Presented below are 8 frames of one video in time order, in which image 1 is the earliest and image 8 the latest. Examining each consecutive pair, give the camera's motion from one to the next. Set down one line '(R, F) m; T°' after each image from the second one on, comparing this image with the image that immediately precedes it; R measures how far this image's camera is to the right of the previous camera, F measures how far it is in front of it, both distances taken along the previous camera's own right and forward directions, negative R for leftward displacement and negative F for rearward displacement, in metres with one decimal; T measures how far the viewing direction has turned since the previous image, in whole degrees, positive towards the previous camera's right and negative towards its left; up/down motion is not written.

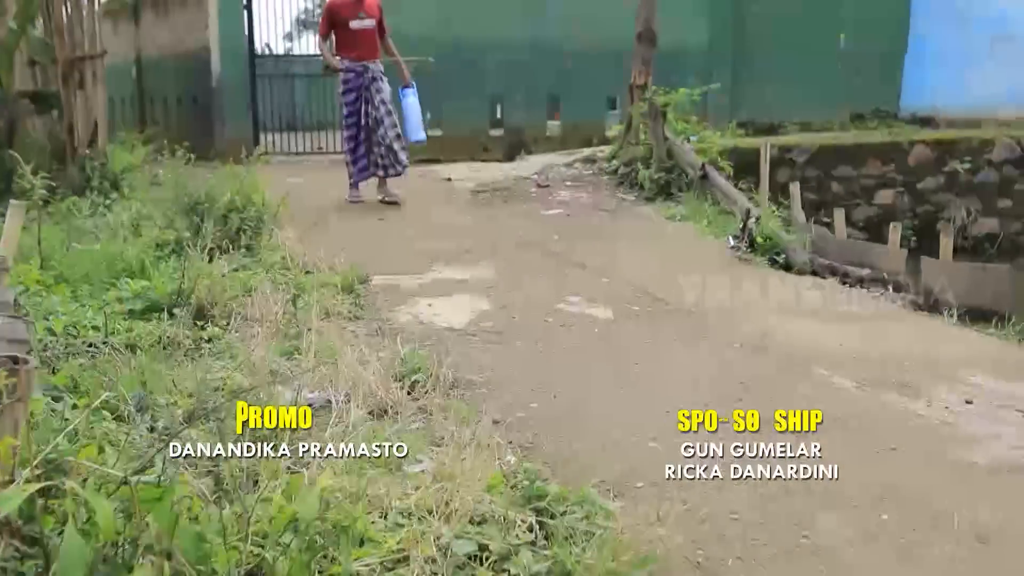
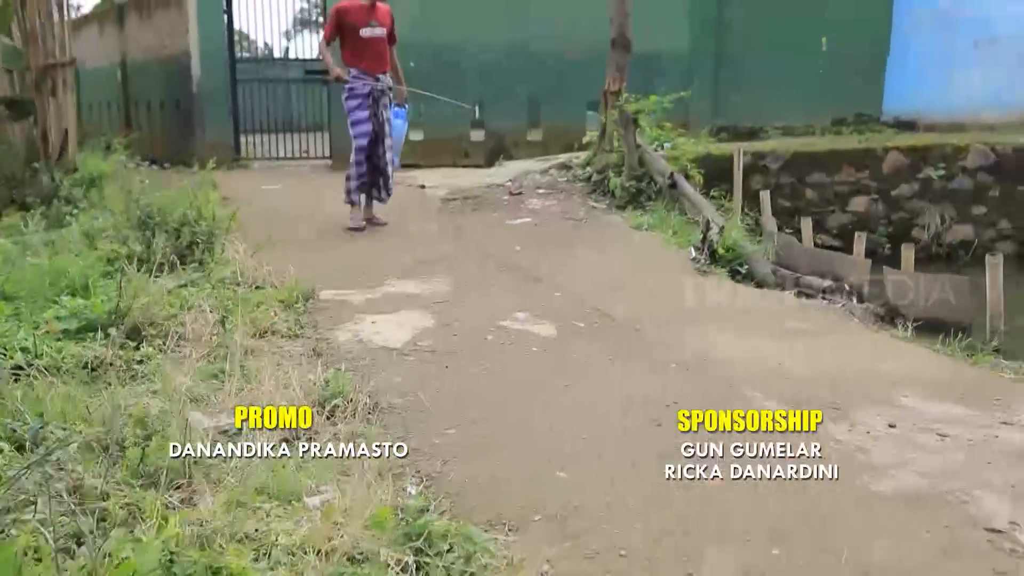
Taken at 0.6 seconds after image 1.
(+0.2, 0.0) m; 0°
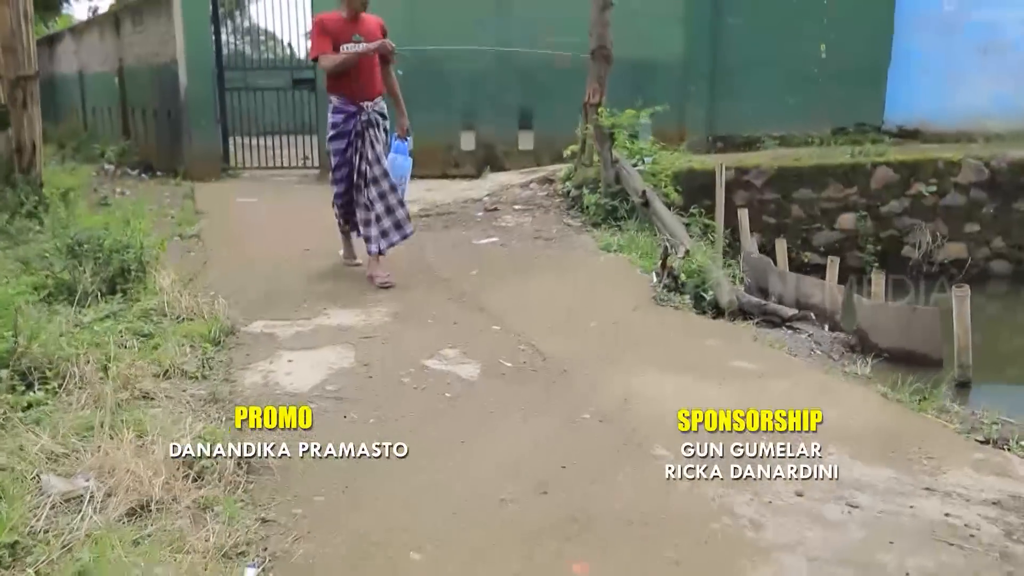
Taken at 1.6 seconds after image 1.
(+0.4, +0.2) m; -2°
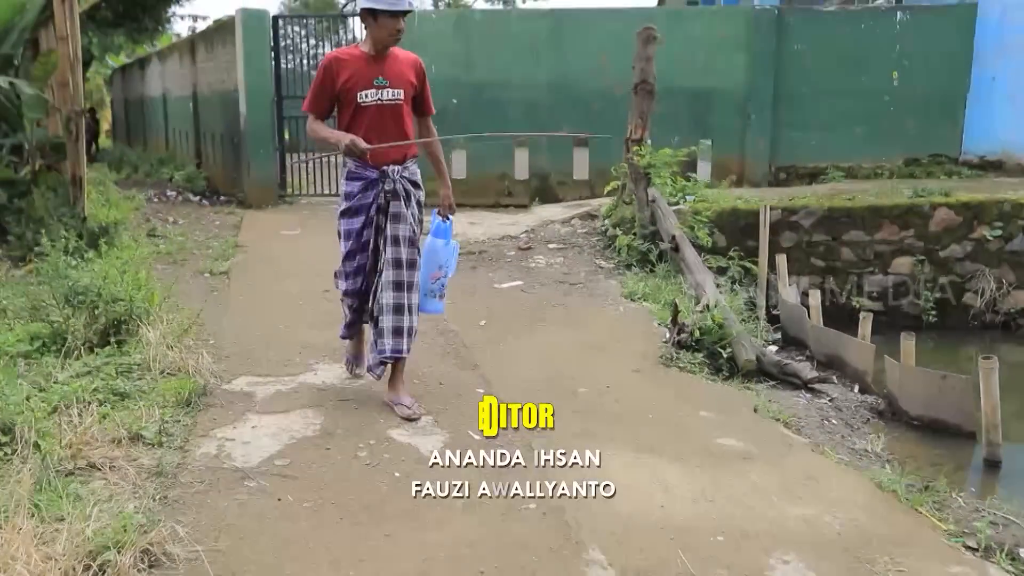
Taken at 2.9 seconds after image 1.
(+0.4, +0.2) m; -6°
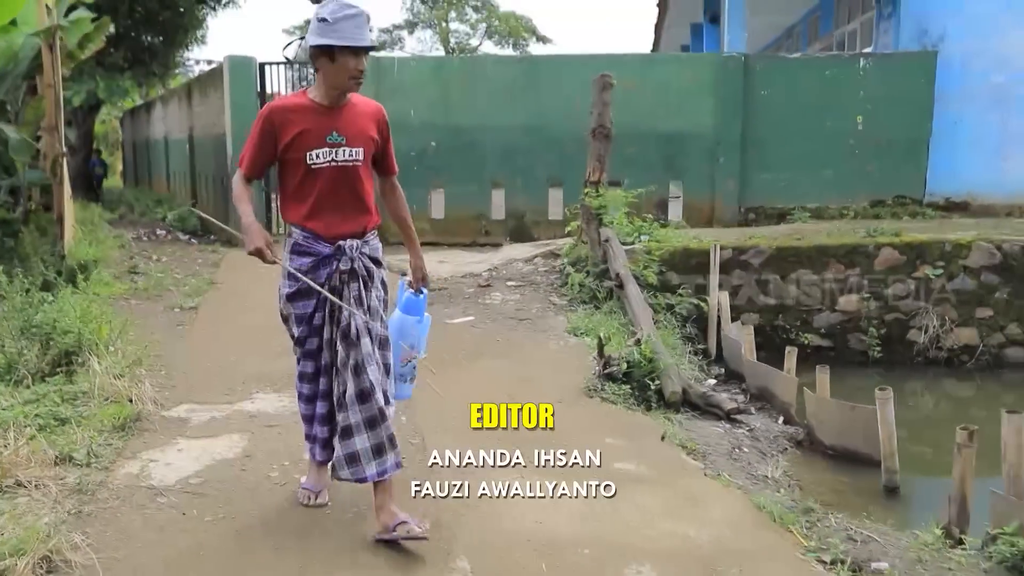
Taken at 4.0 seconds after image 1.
(+0.4, -0.2) m; -1°
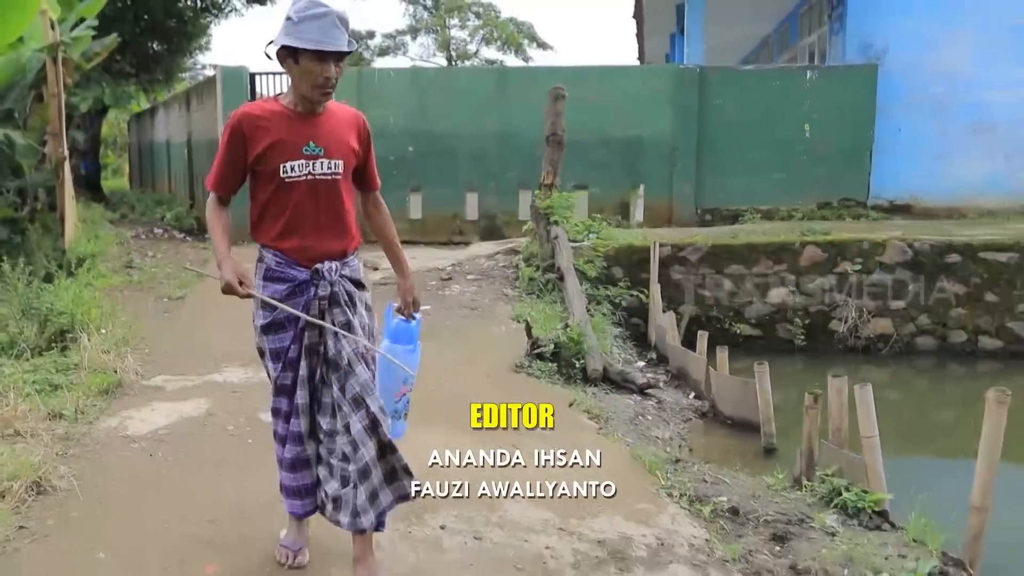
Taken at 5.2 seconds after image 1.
(+0.4, -0.7) m; -1°
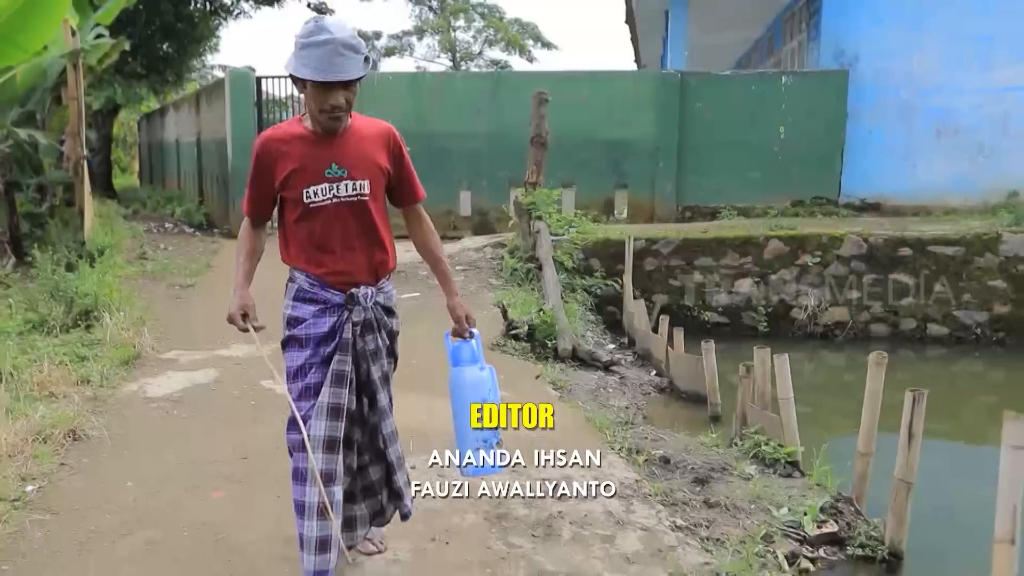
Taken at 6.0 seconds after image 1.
(+0.2, -0.6) m; 0°
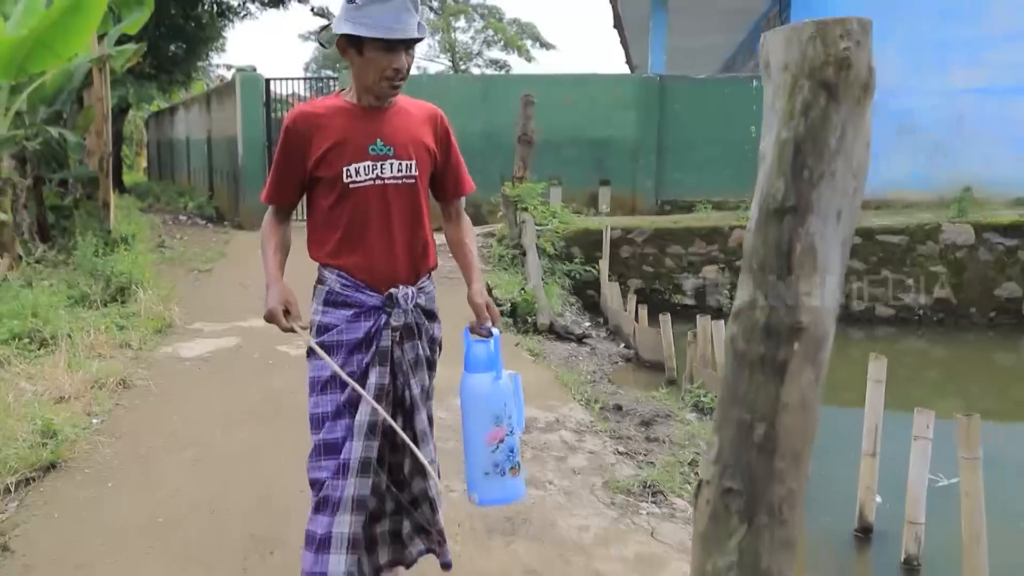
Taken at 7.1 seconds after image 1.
(+0.1, -0.8) m; 0°
